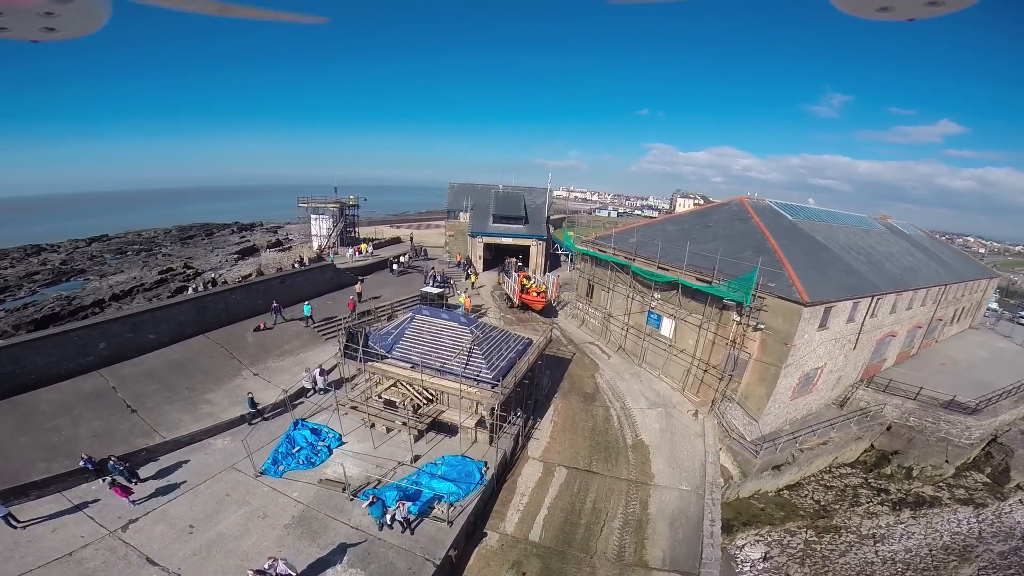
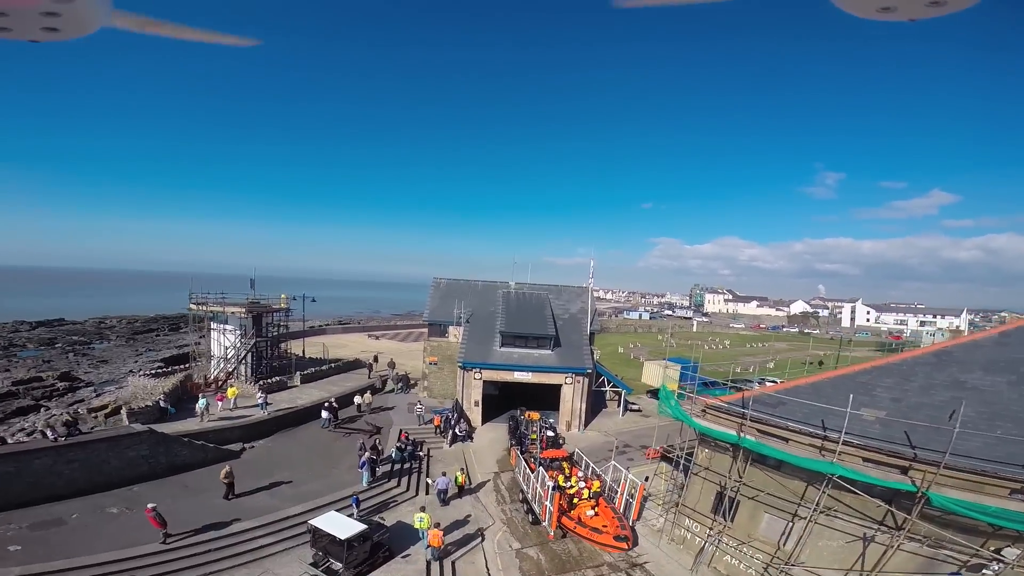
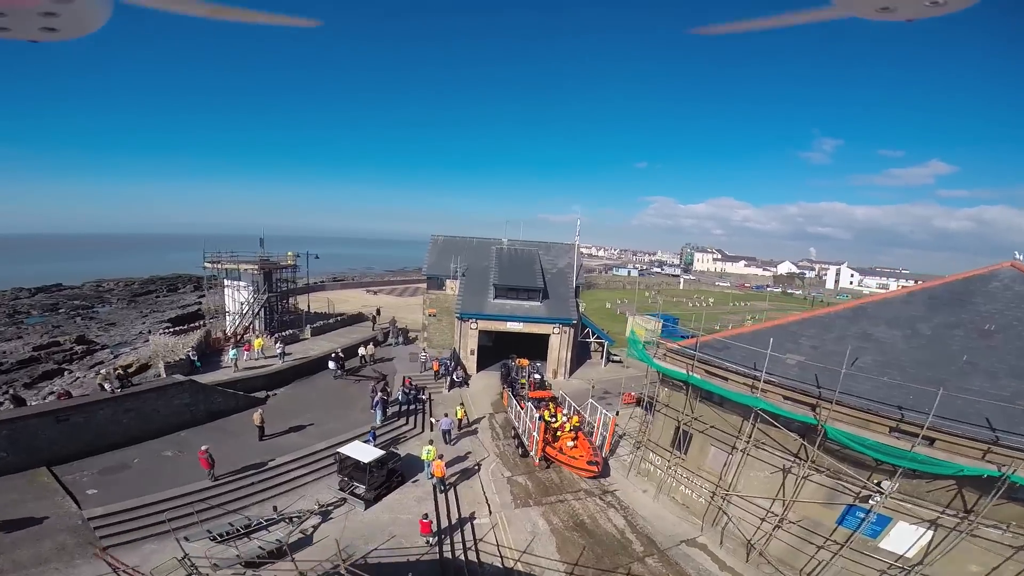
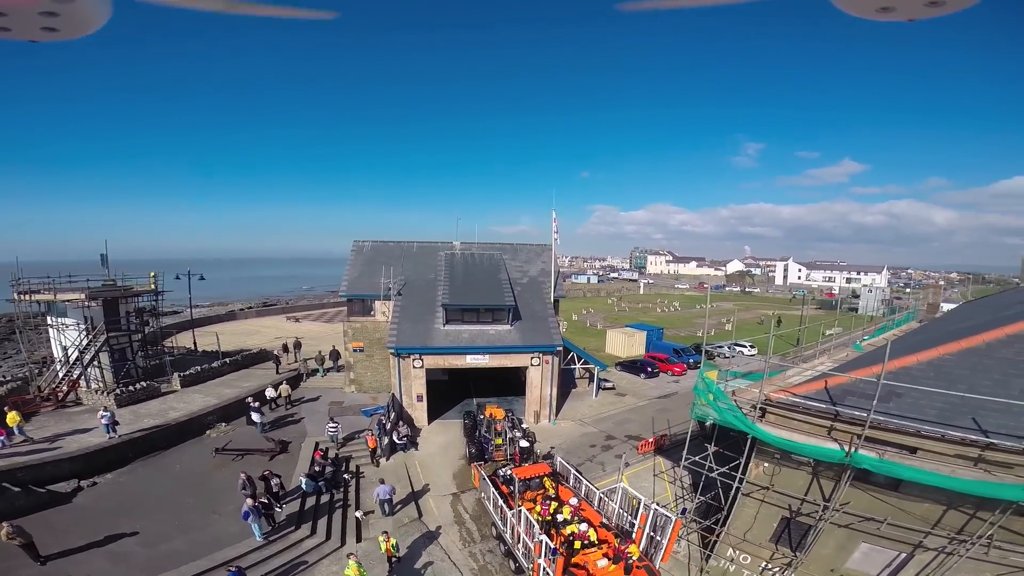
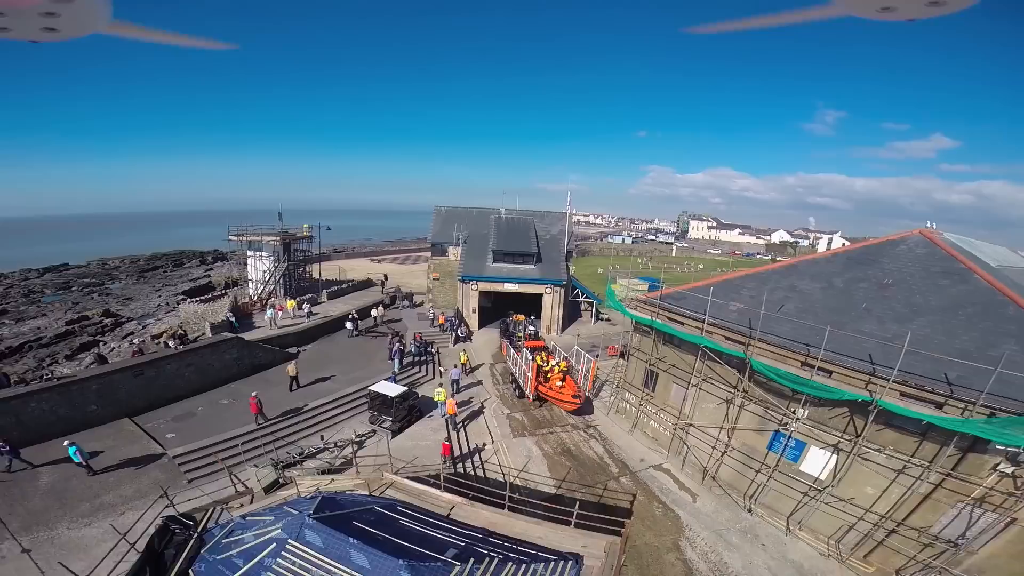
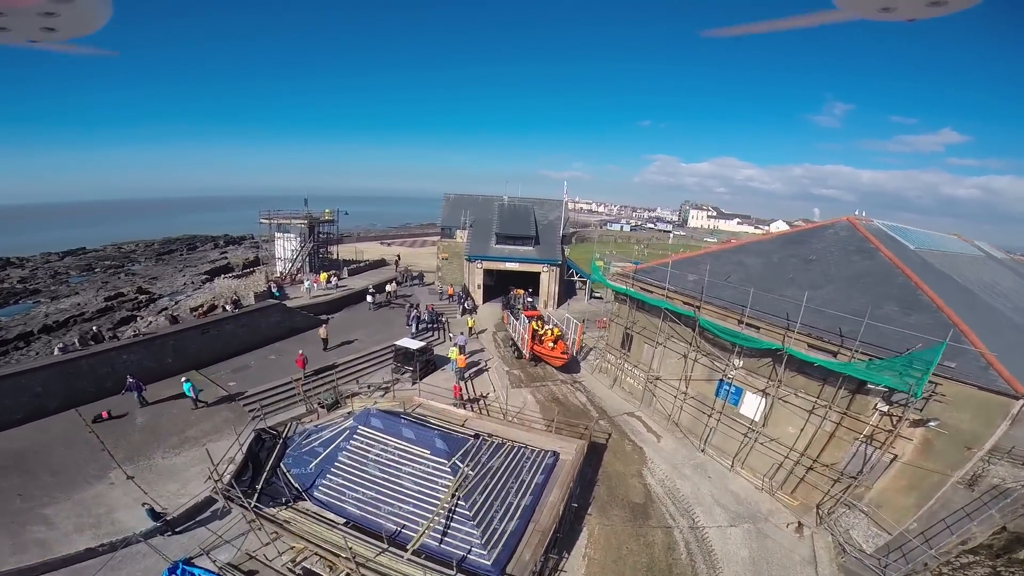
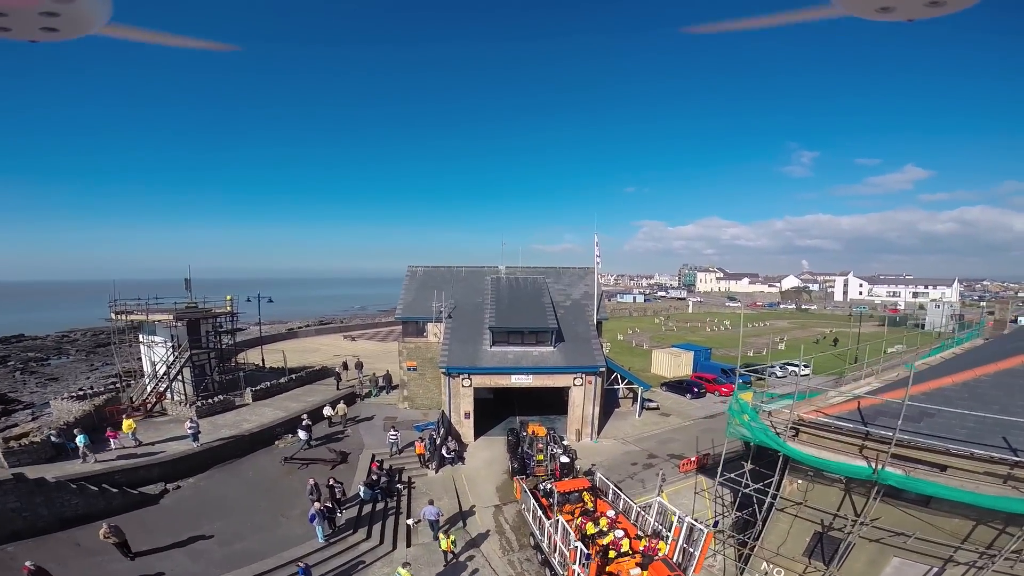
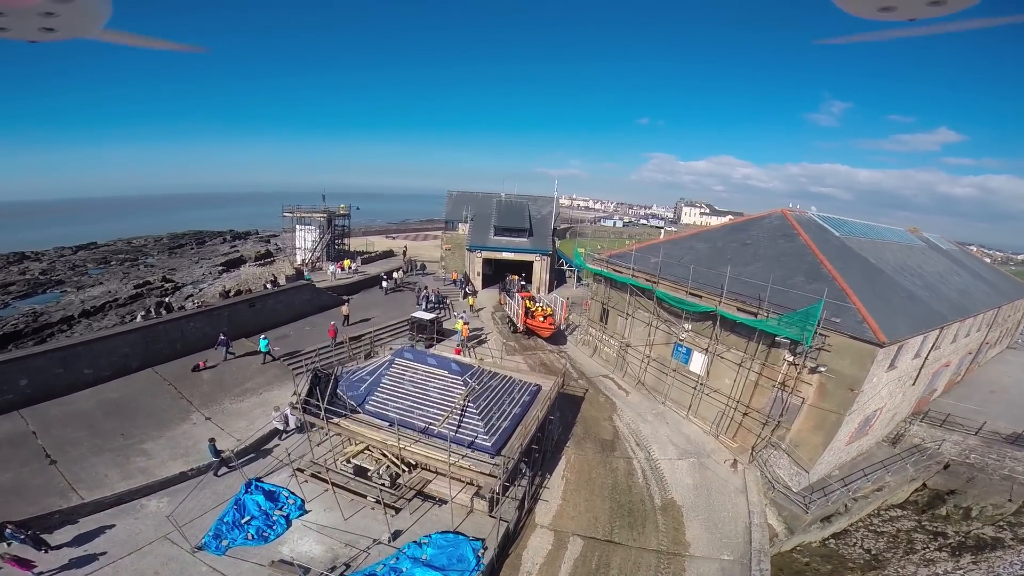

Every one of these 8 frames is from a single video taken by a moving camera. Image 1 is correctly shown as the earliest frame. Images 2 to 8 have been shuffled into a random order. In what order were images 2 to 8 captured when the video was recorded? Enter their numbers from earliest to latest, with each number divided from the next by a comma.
8, 6, 5, 3, 2, 7, 4
